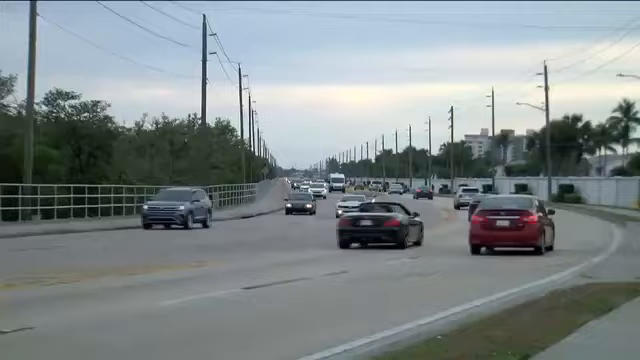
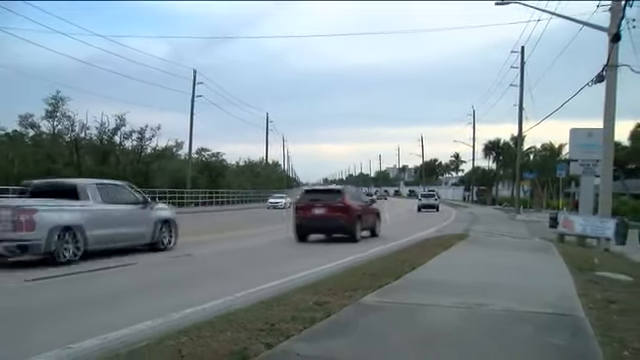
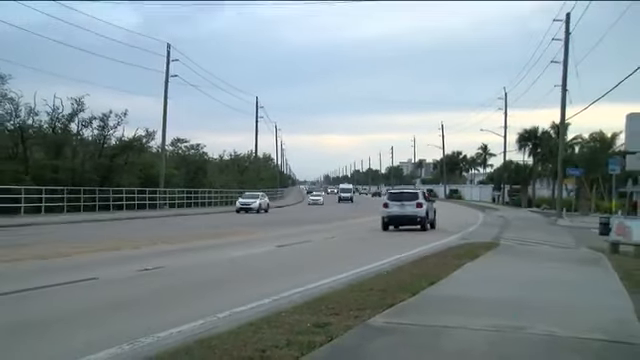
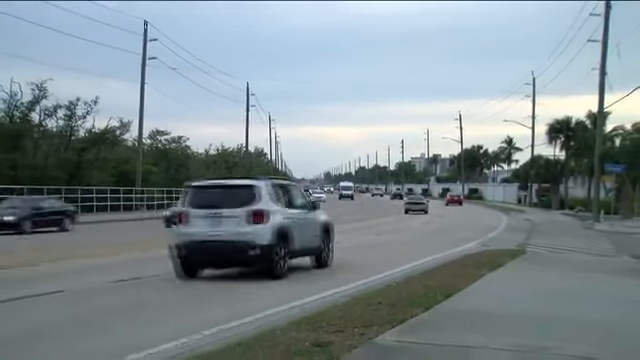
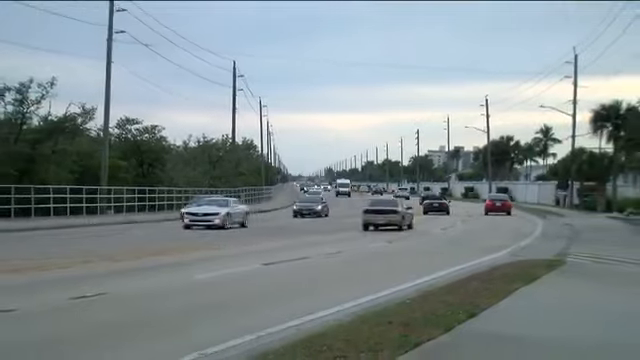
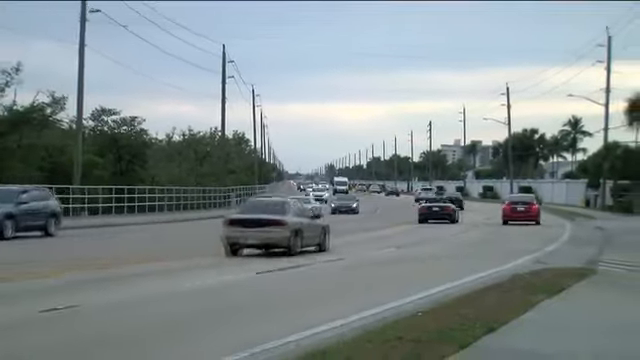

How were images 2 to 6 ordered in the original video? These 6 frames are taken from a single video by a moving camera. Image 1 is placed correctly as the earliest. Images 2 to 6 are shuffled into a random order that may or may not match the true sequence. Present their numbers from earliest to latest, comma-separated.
6, 5, 4, 3, 2
